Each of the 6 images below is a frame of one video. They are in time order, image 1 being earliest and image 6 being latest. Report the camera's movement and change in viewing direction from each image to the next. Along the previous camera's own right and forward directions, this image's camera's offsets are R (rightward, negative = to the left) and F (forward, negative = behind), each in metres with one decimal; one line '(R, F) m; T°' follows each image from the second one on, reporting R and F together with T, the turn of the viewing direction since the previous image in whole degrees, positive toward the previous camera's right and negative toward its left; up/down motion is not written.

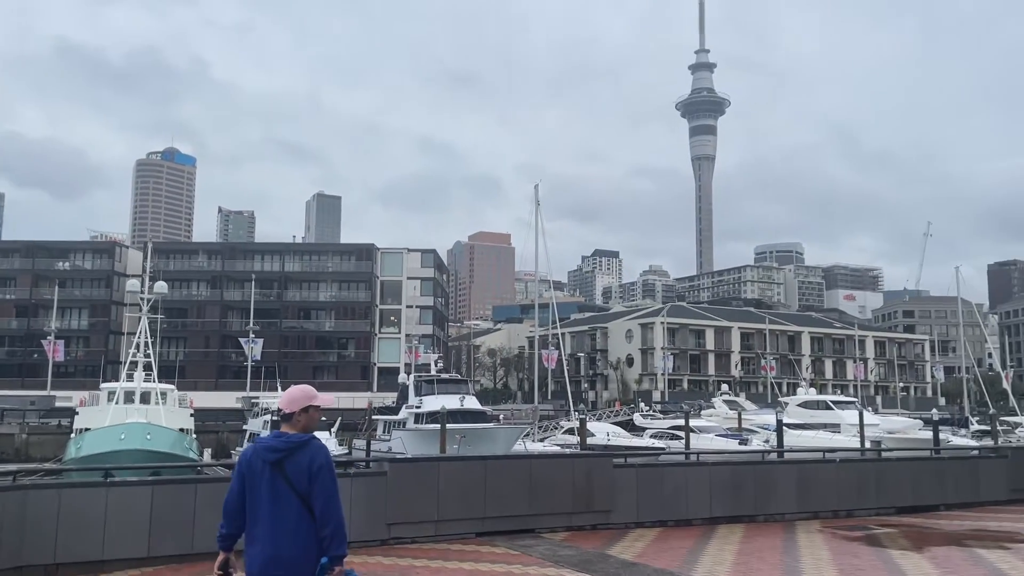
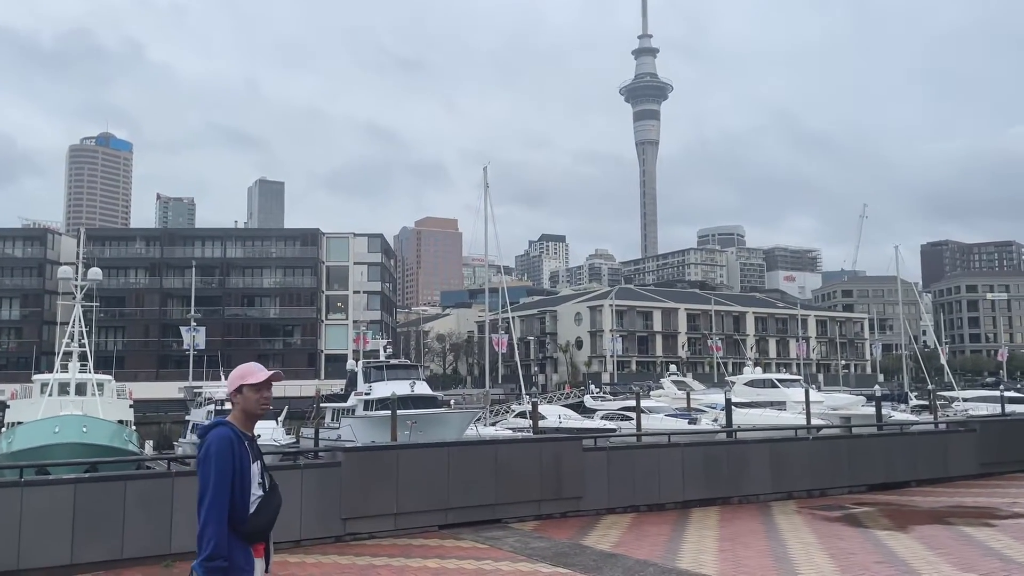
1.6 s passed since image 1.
(-0.2, +0.7) m; +4°
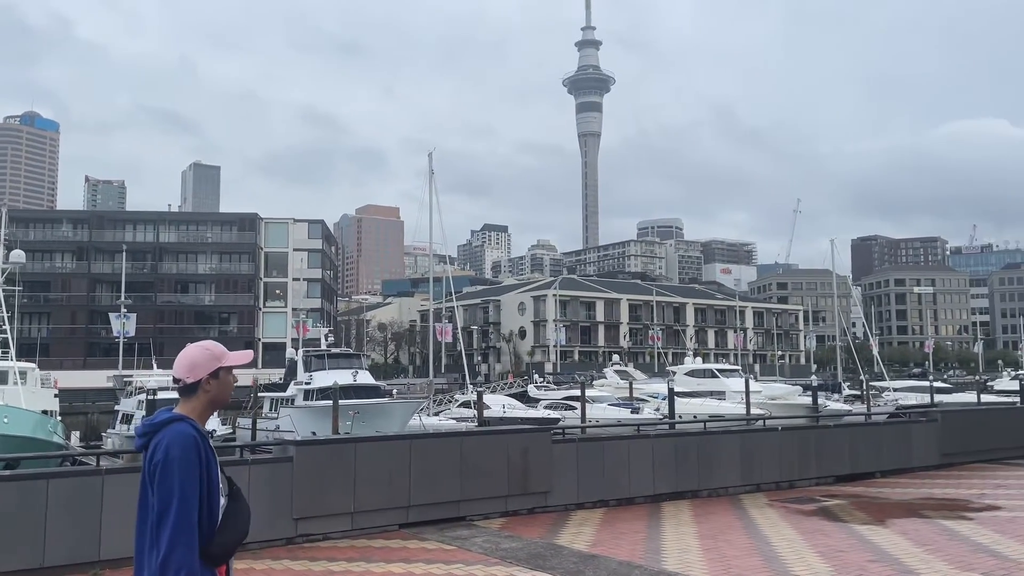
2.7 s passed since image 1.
(-0.3, +0.7) m; +4°
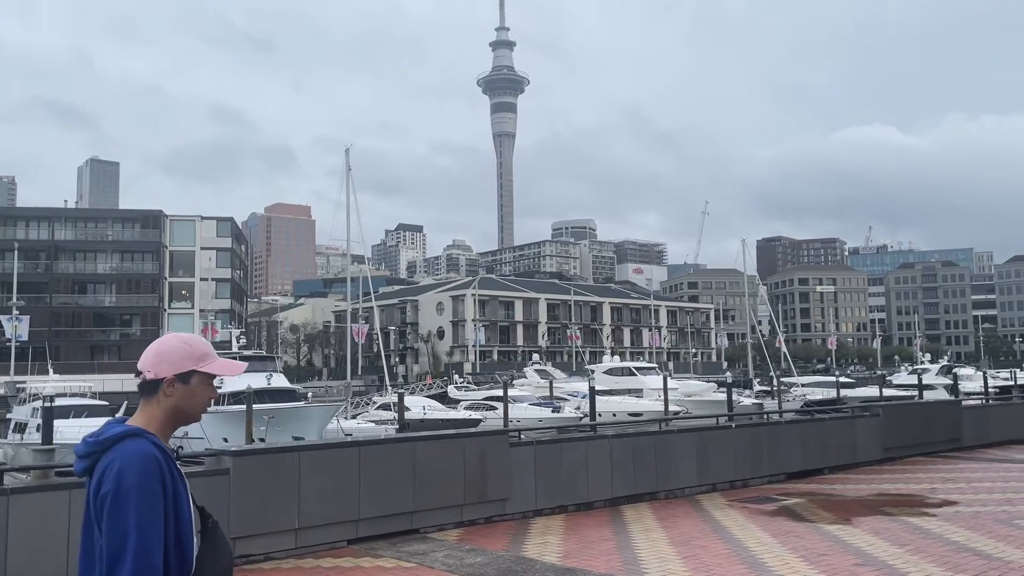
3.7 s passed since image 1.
(-0.4, +0.7) m; +6°
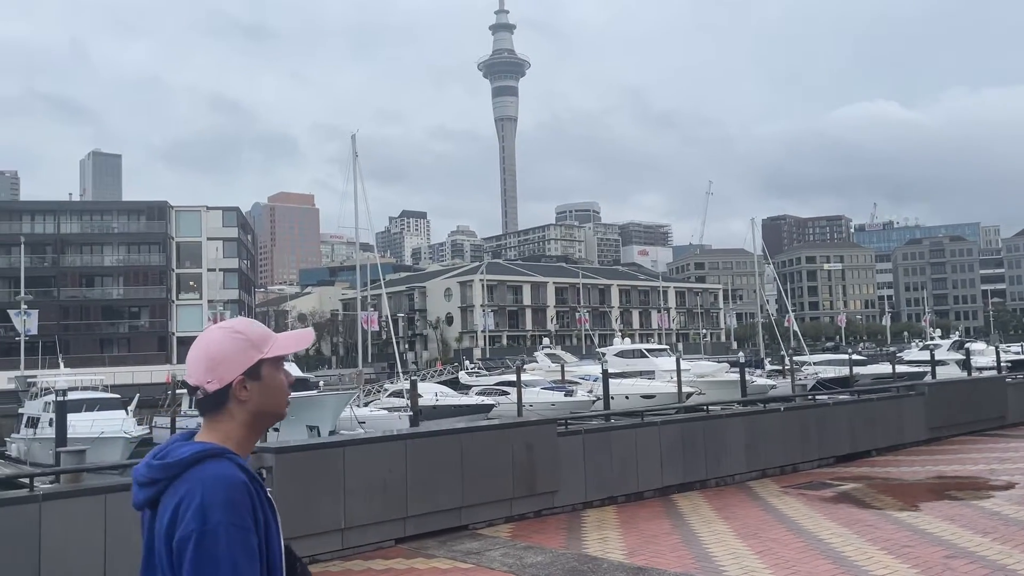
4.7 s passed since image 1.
(-0.4, +0.5) m; 0°
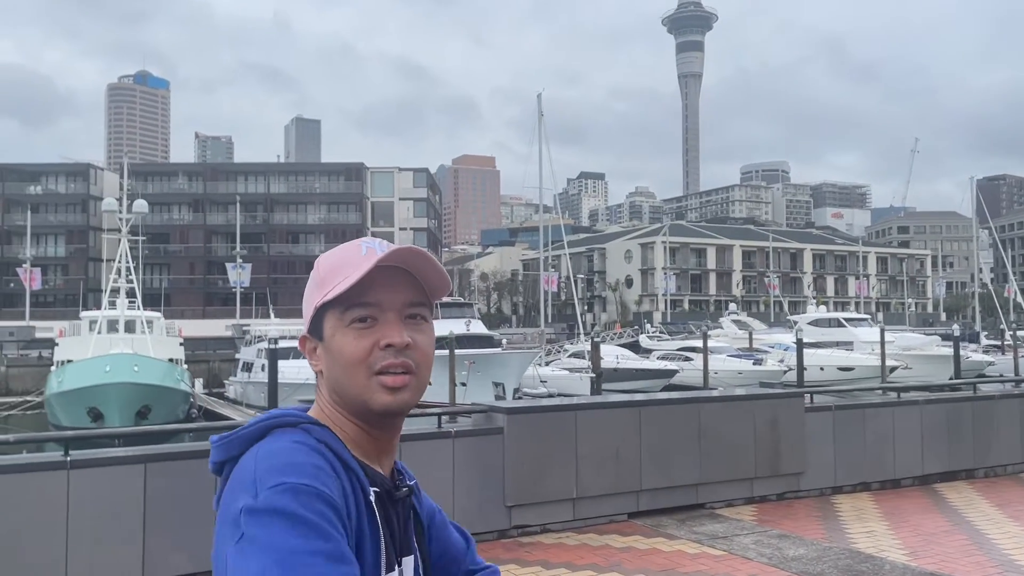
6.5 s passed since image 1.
(-0.6, +0.6) m; -12°
